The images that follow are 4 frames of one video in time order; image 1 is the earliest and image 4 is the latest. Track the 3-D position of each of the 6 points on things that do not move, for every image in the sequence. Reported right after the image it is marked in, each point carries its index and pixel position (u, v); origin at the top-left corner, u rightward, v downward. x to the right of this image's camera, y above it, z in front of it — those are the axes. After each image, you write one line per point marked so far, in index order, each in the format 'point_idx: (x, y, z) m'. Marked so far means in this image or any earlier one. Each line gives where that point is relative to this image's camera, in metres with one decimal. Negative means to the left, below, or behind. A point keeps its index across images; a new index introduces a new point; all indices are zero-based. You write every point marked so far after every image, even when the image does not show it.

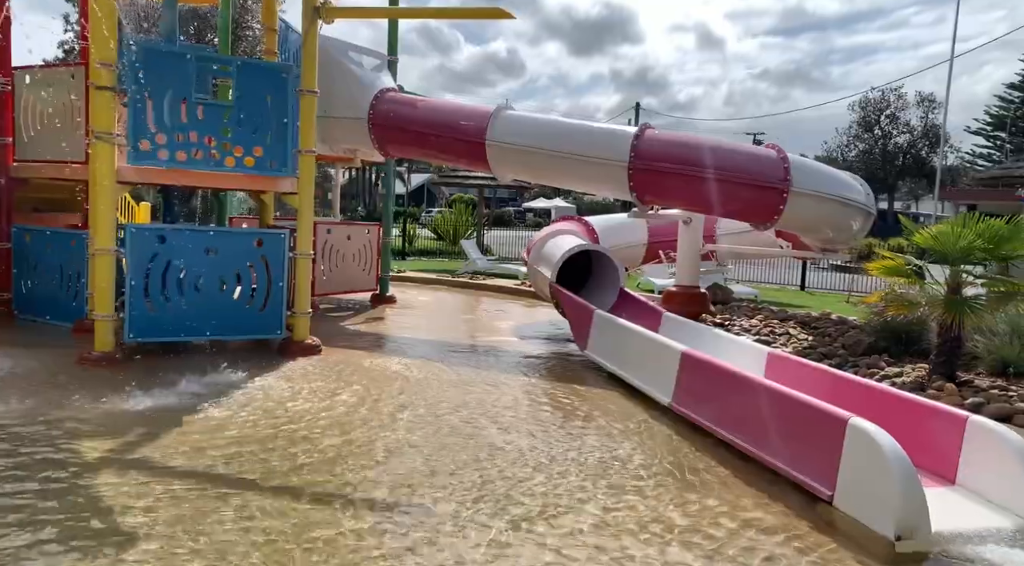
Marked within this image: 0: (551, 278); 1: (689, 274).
0: (+0.4, +0.1, +8.0) m
1: (+2.3, +0.1, +9.5) m
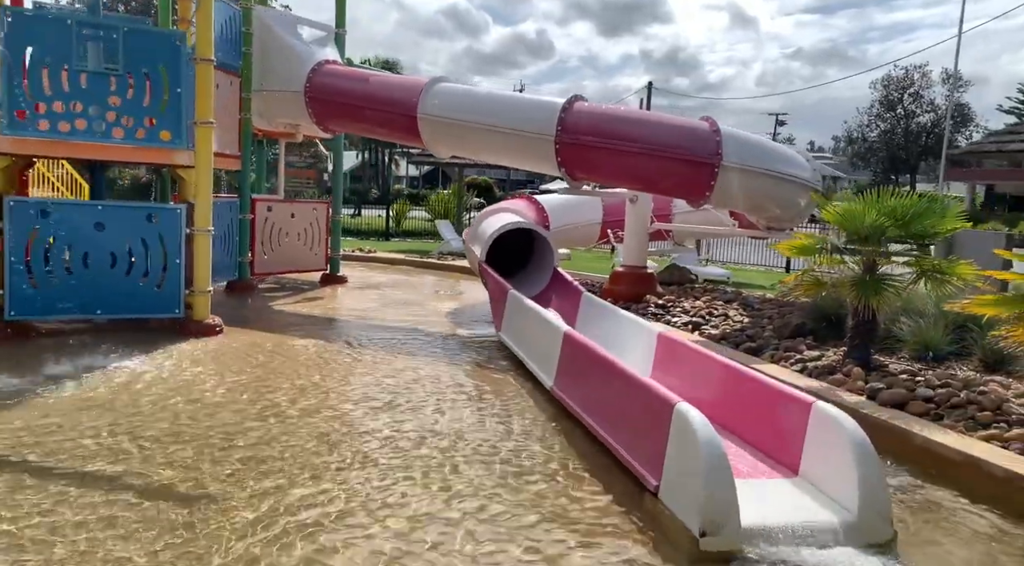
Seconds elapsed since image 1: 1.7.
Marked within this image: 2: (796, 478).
0: (-0.3, +0.3, +7.8) m
1: (+1.6, +0.4, +9.2) m
2: (+1.3, -0.9, +3.4) m
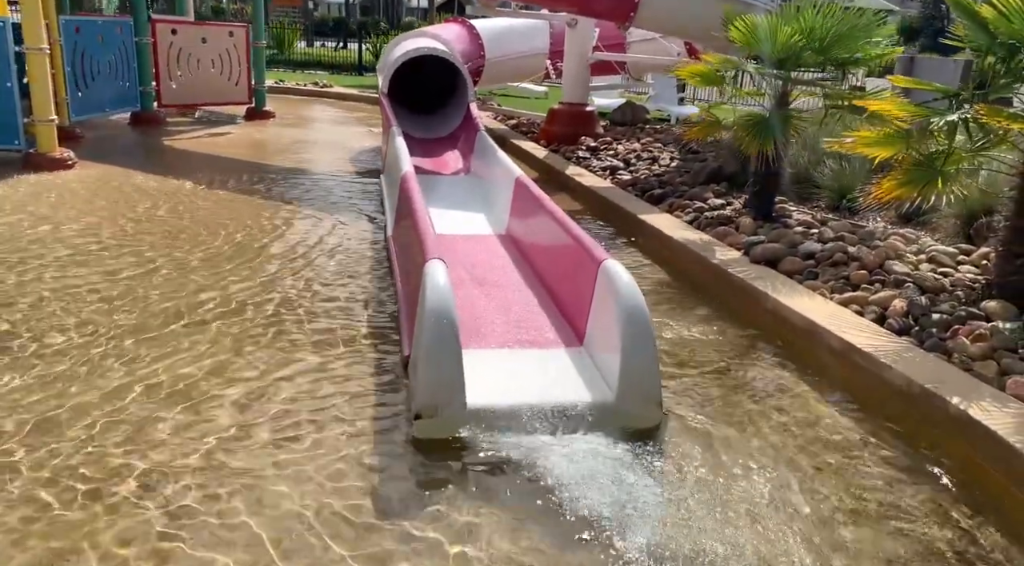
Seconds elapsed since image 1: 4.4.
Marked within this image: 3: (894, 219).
0: (-1.2, +1.9, +7.0) m
1: (+0.7, +2.2, +8.3) m
2: (+0.3, -0.2, +2.9) m
3: (+2.5, +0.4, +4.7) m
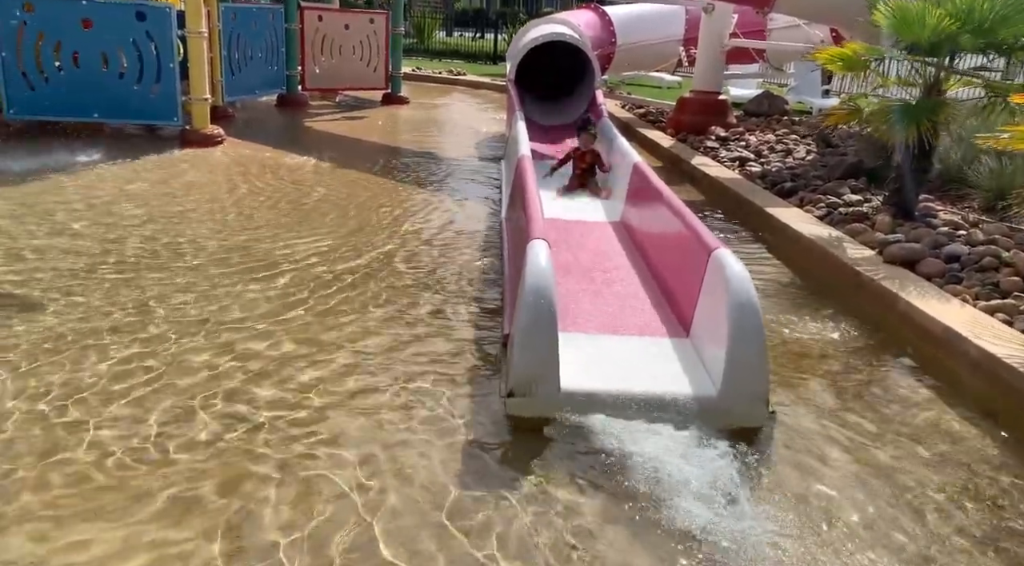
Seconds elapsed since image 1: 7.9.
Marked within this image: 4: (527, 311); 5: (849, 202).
0: (0.0, +2.0, +7.0) m
1: (+2.1, +2.3, +8.0) m
2: (+0.7, -0.2, +2.8) m
3: (+3.1, +0.3, +4.1) m
4: (+0.1, -0.1, +2.4) m
5: (+2.2, +0.6, +4.8) m
